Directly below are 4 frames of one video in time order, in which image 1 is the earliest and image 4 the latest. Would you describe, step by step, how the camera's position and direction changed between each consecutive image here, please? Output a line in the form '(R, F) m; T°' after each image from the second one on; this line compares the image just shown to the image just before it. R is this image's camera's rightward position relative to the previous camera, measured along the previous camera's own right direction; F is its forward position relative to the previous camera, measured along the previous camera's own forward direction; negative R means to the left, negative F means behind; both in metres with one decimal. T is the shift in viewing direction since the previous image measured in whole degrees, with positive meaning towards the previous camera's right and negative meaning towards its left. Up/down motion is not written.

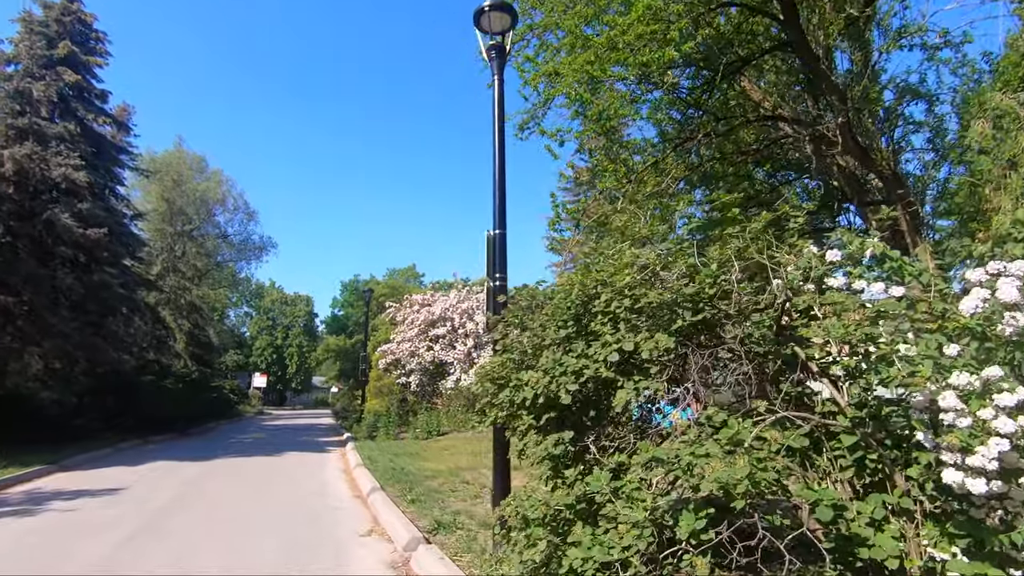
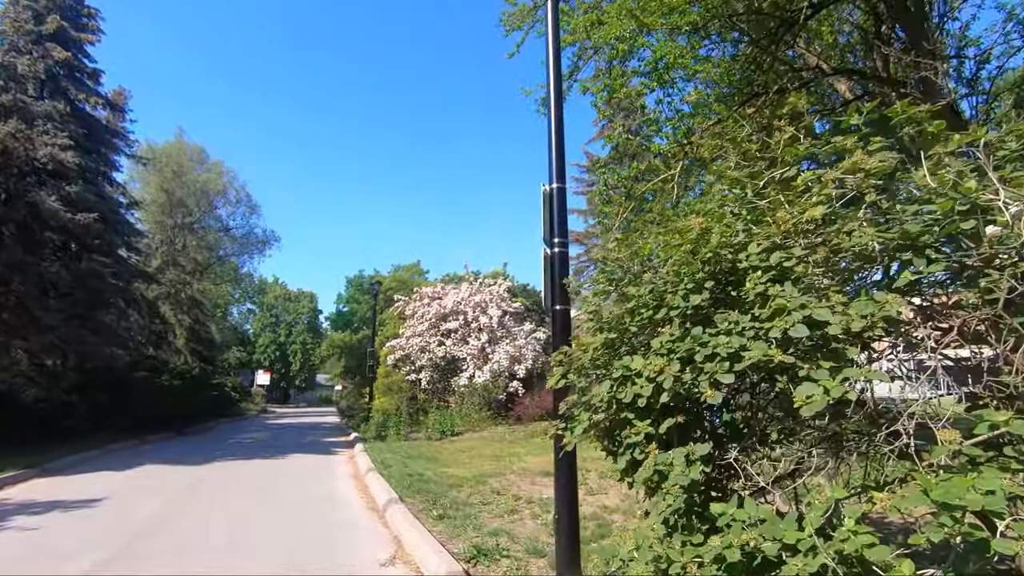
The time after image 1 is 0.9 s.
(-0.5, +1.3) m; 0°
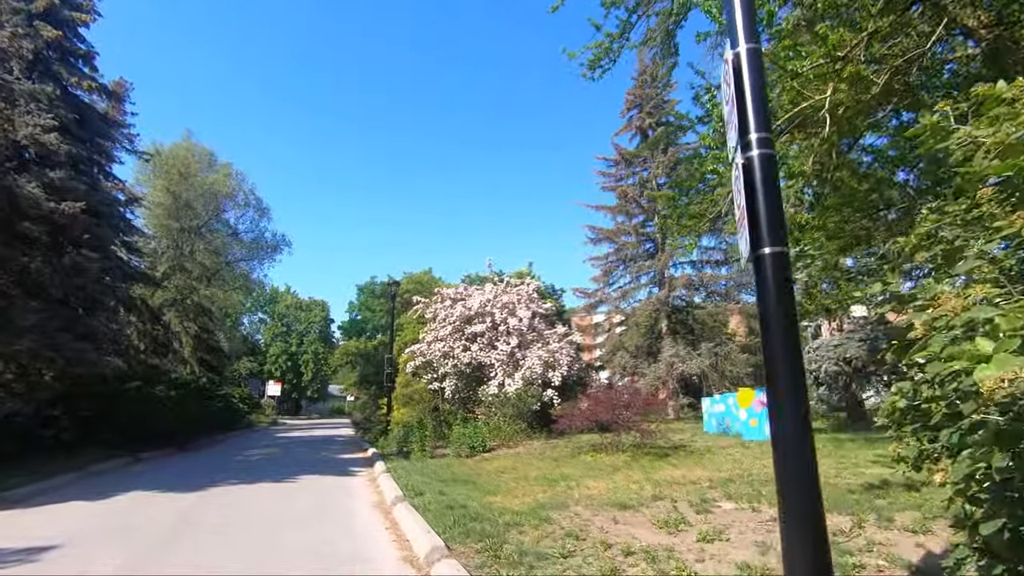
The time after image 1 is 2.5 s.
(-0.8, +2.0) m; -1°
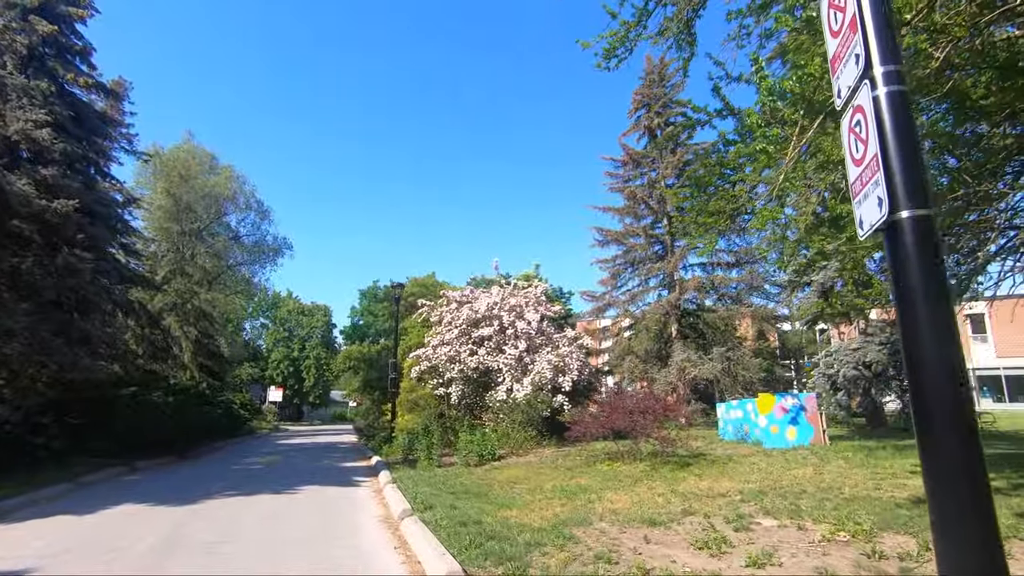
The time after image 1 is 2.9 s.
(-0.2, +0.6) m; 0°
